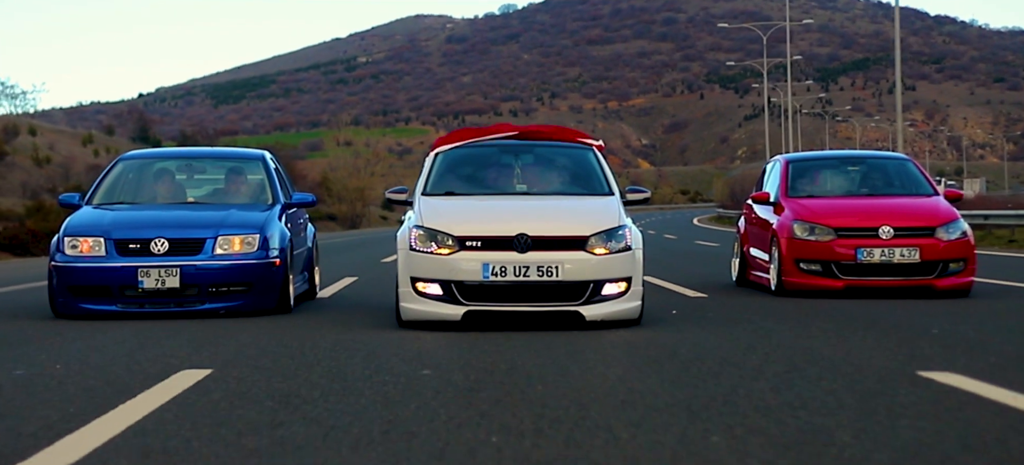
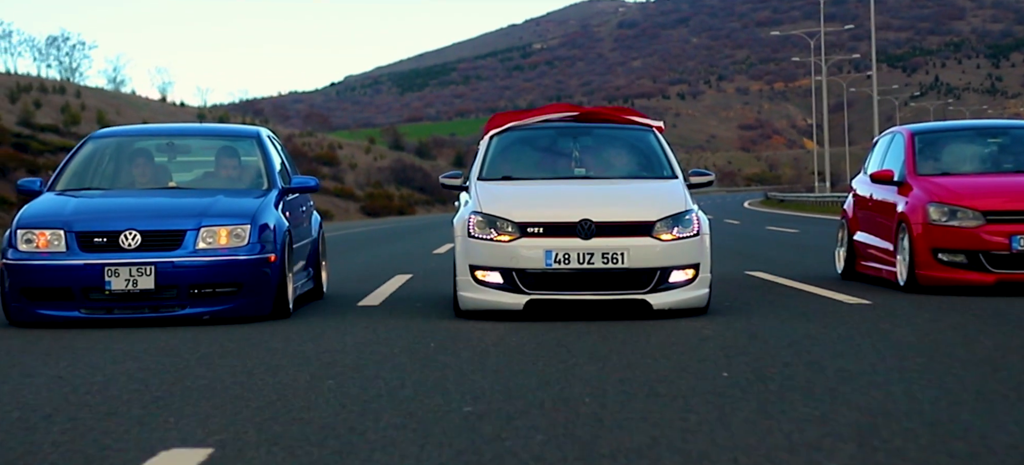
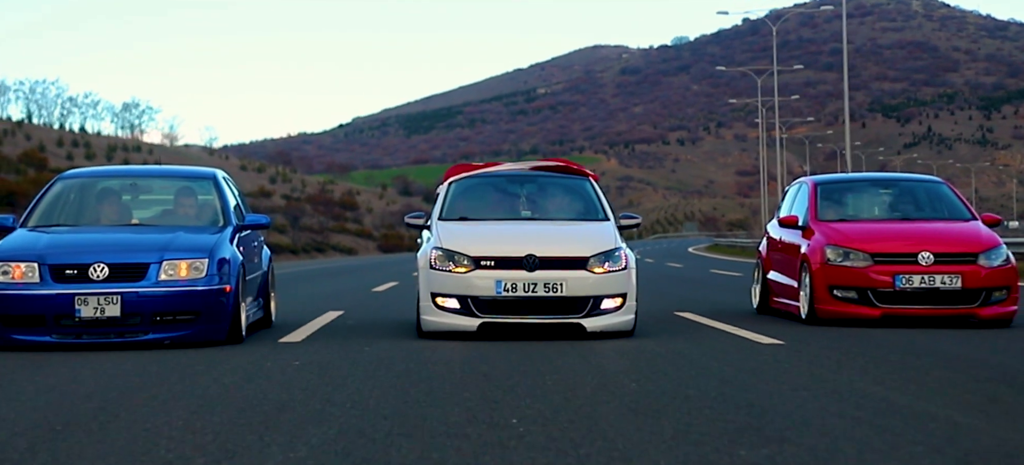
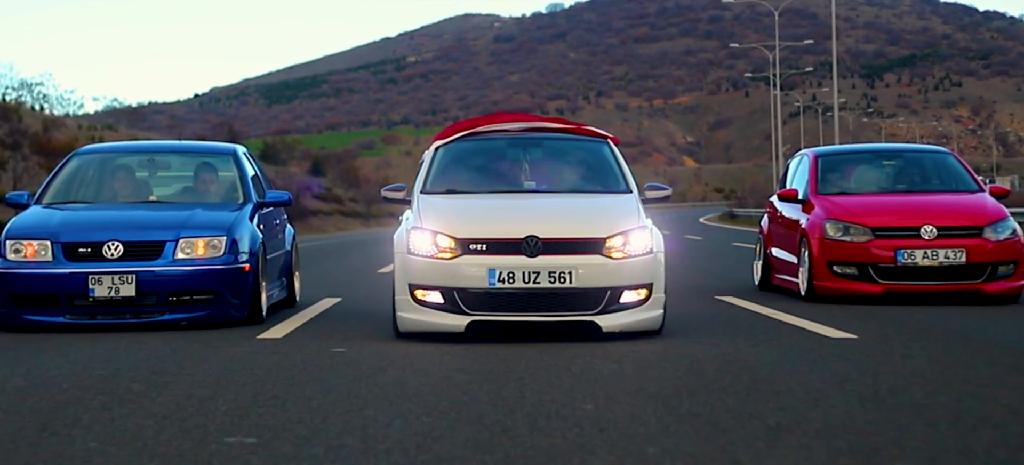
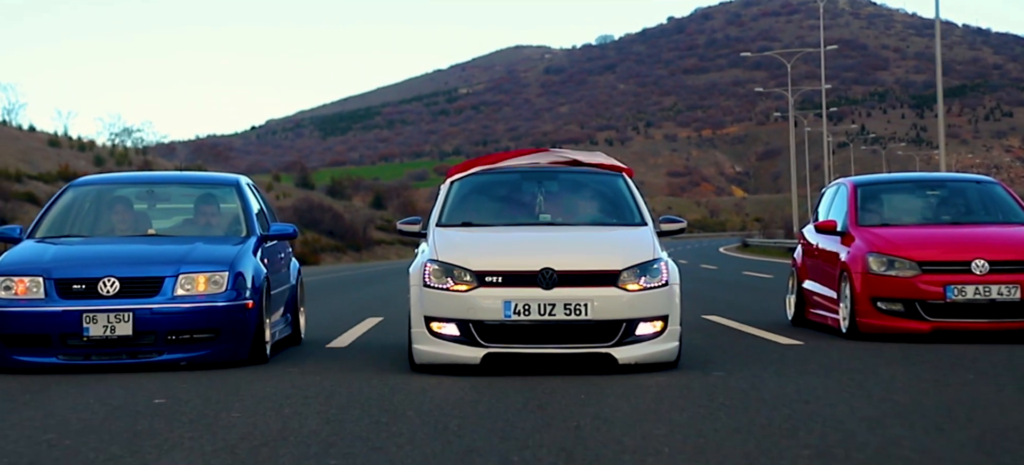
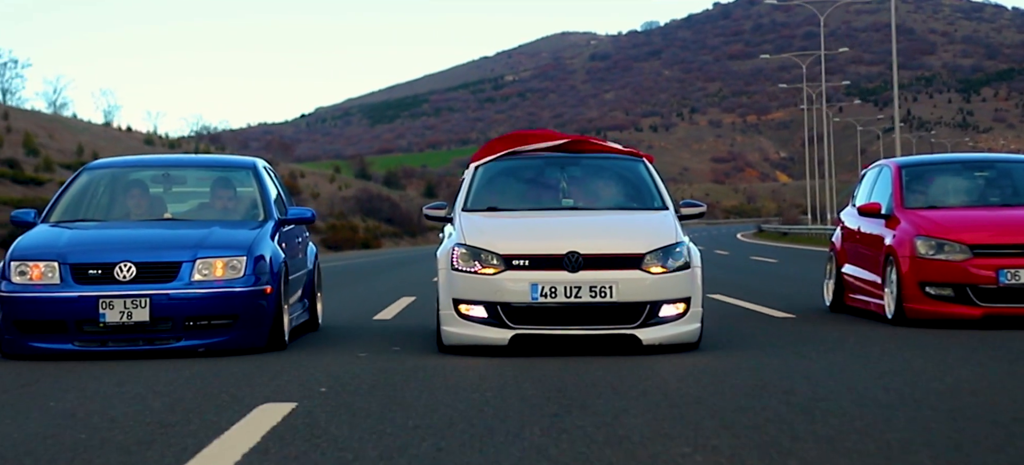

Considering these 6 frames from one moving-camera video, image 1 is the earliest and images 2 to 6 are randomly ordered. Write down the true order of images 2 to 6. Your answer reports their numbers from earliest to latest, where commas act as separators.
4, 5, 6, 2, 3
